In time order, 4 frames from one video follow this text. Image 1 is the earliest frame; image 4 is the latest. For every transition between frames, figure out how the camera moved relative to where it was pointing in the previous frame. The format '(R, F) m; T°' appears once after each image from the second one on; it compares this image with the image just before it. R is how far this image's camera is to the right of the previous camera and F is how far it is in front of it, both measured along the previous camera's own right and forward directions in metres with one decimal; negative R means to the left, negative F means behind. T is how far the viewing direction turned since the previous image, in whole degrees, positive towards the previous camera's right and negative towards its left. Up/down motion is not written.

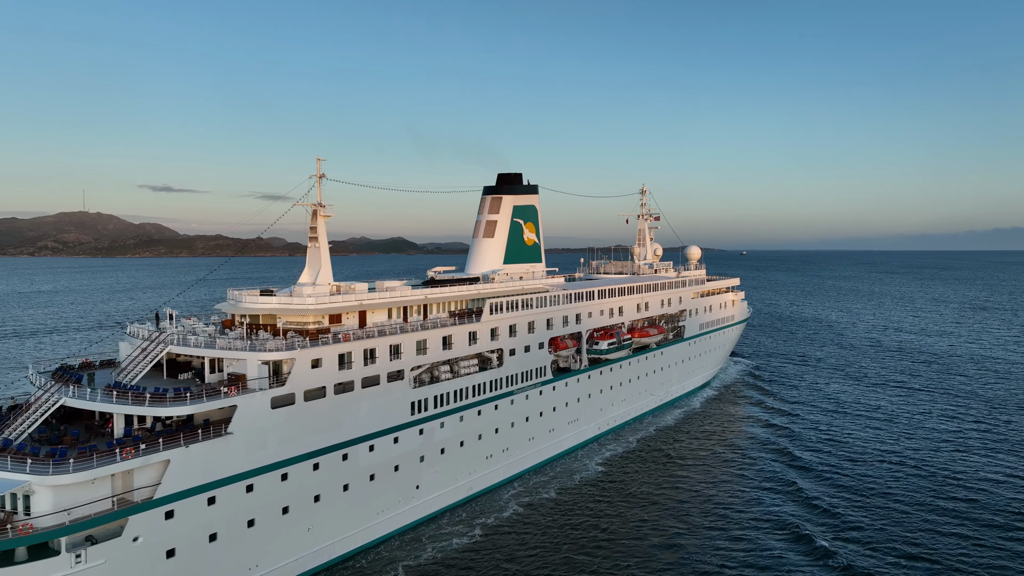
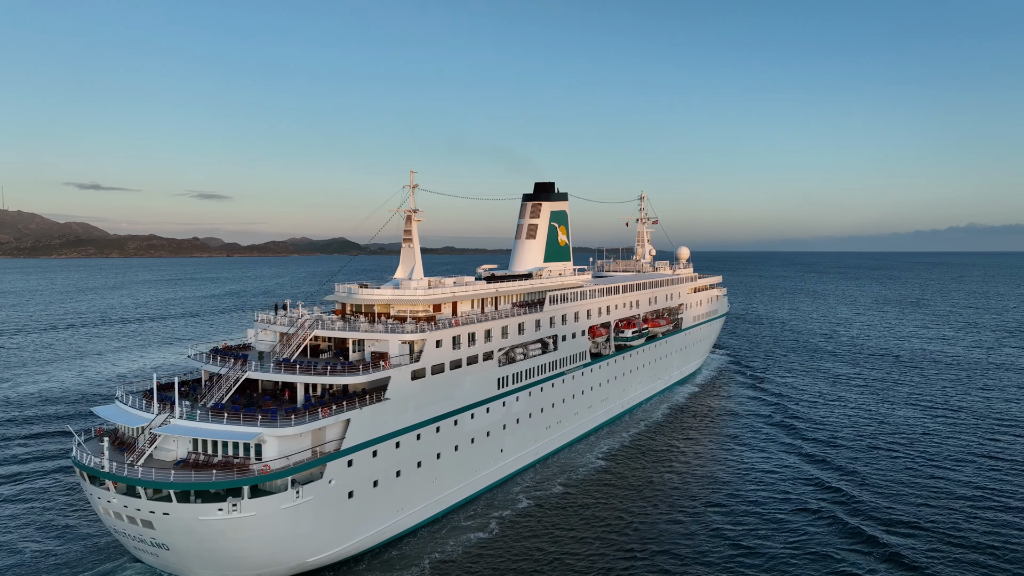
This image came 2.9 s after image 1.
(-5.1, -4.0) m; +4°
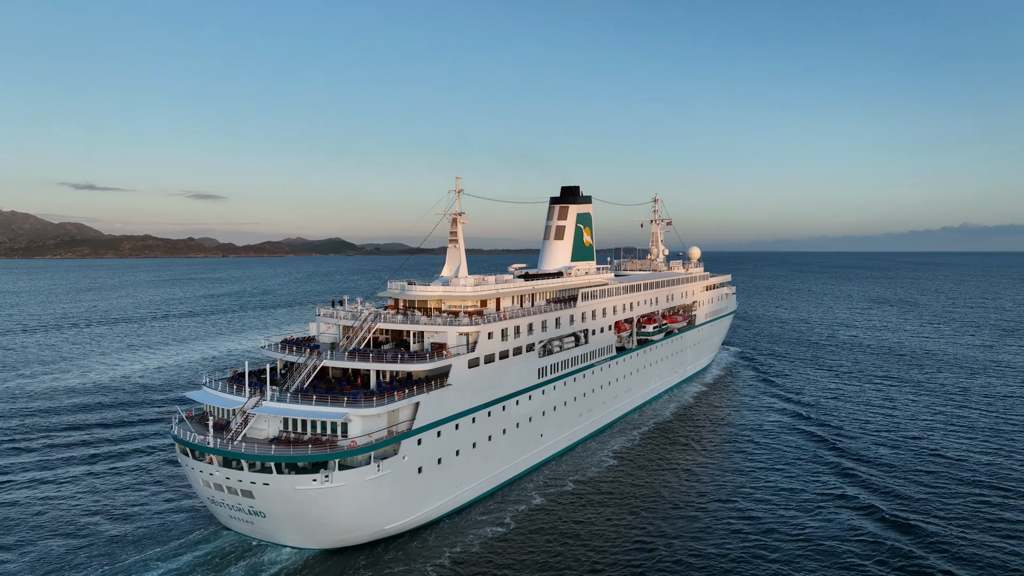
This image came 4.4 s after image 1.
(-2.0, -2.1) m; 0°
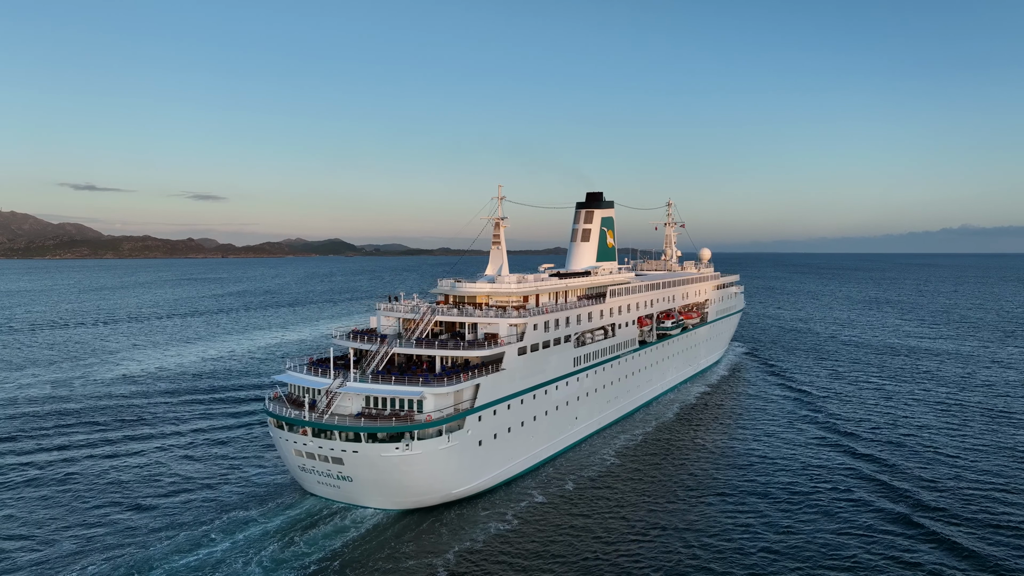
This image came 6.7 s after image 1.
(-2.0, -2.9) m; 0°
